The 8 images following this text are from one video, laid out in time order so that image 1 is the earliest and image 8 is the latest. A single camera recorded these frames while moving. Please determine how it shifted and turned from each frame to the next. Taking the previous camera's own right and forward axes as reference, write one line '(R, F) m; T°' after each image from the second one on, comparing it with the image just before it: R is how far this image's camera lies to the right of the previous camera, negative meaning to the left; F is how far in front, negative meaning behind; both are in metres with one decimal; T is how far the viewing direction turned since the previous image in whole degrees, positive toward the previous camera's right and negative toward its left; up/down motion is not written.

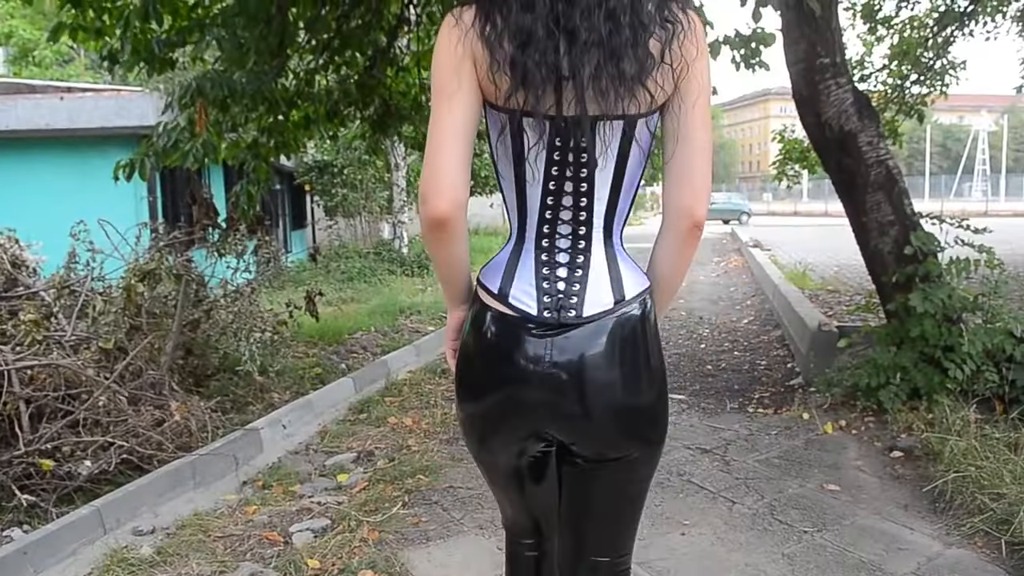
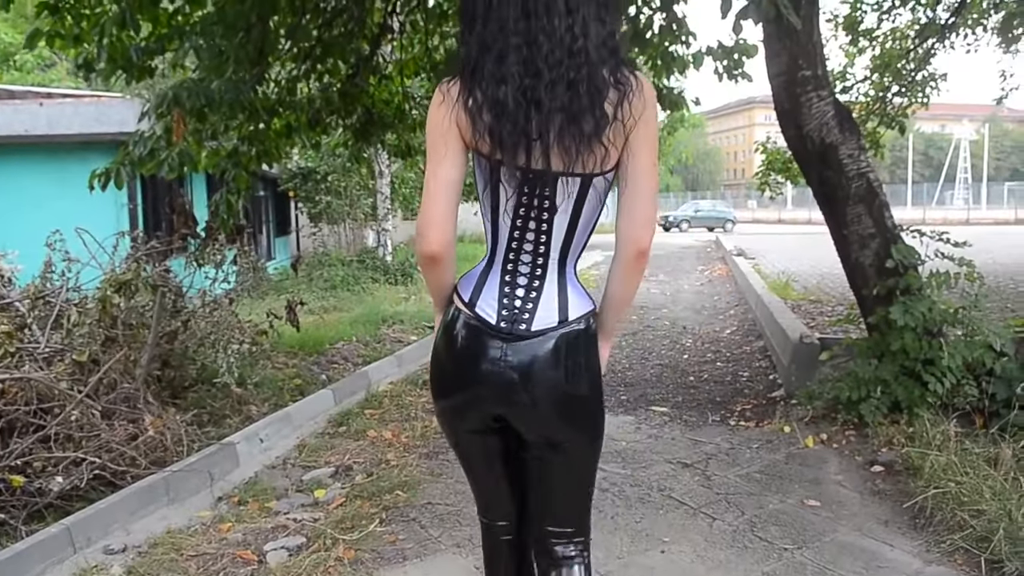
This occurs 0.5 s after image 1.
(0.0, 0.0) m; +1°
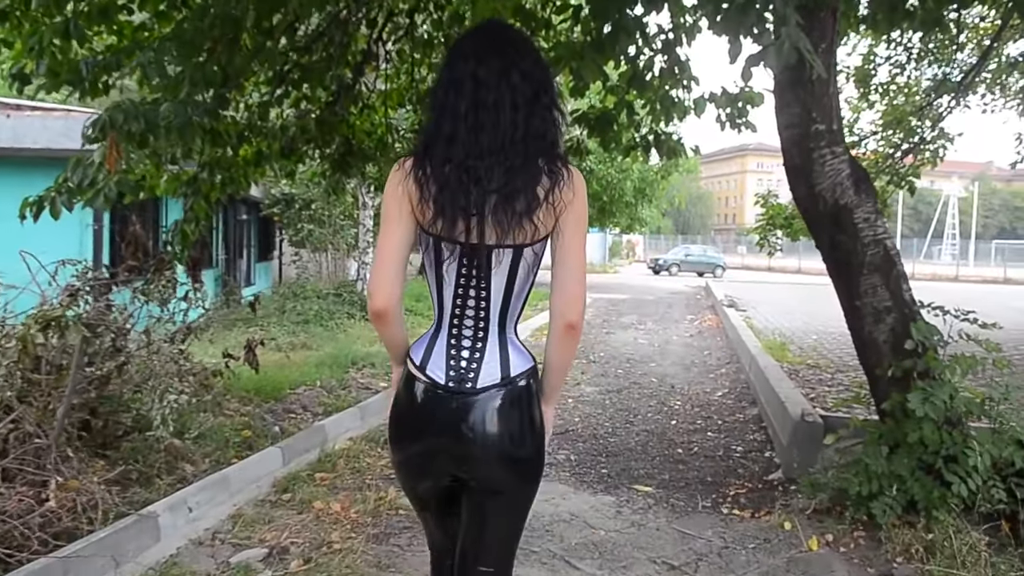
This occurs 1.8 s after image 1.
(+0.1, +0.5) m; +1°
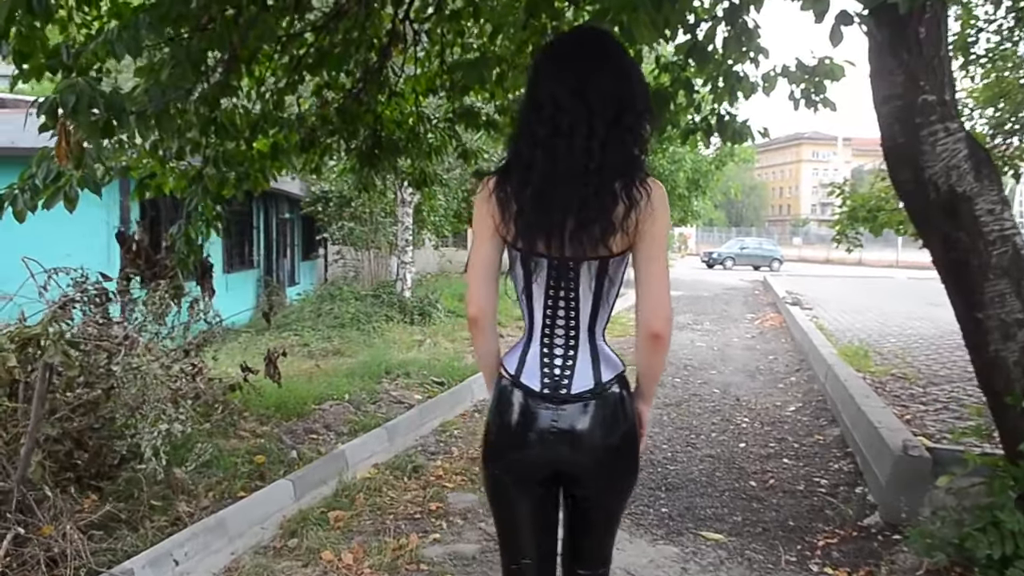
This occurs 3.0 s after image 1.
(0.0, +0.7) m; -4°
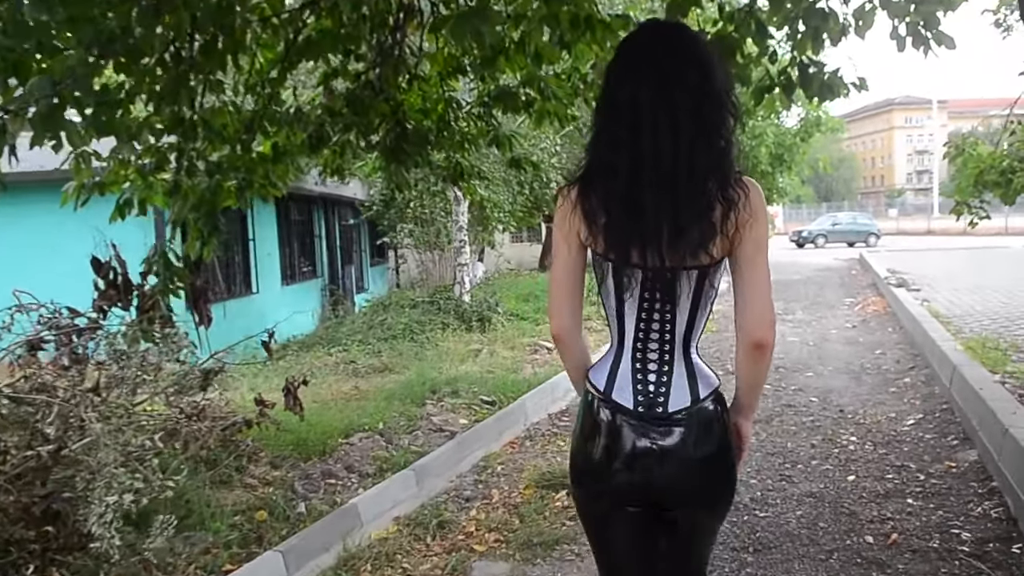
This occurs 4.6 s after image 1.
(+0.3, +0.9) m; -6°
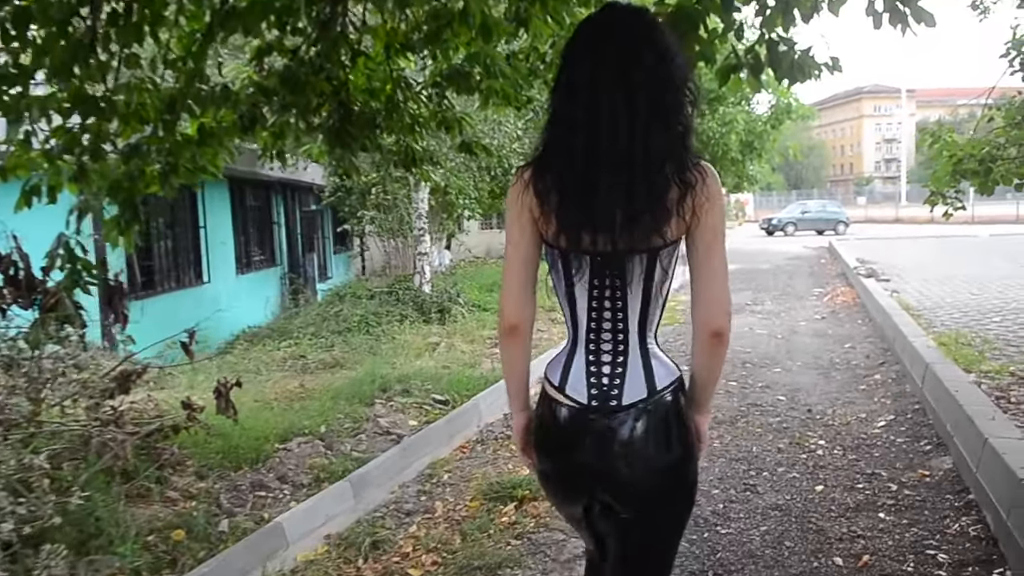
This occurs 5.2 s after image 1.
(+0.1, +0.4) m; +2°
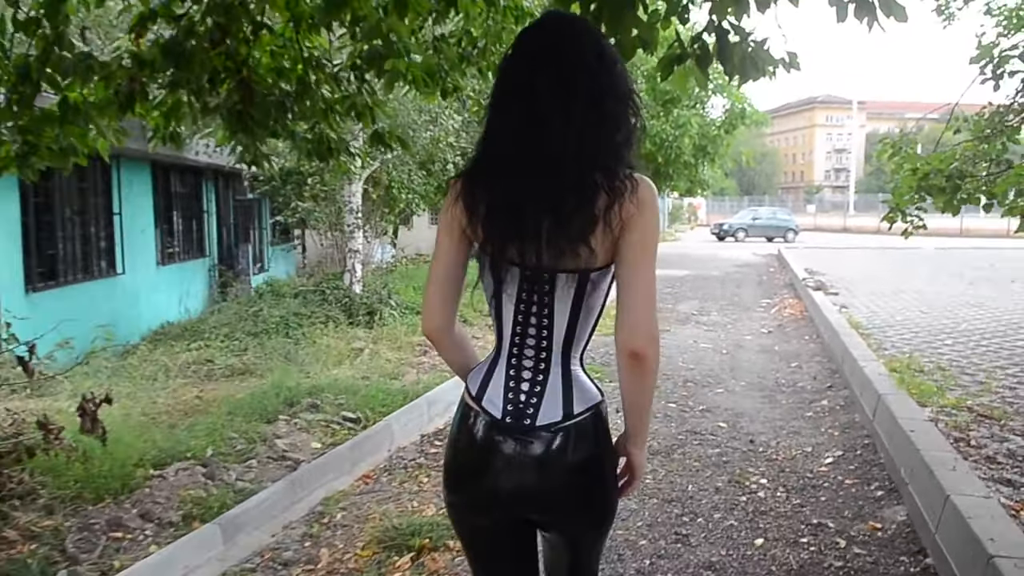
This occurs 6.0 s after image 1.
(+0.2, +0.6) m; +3°
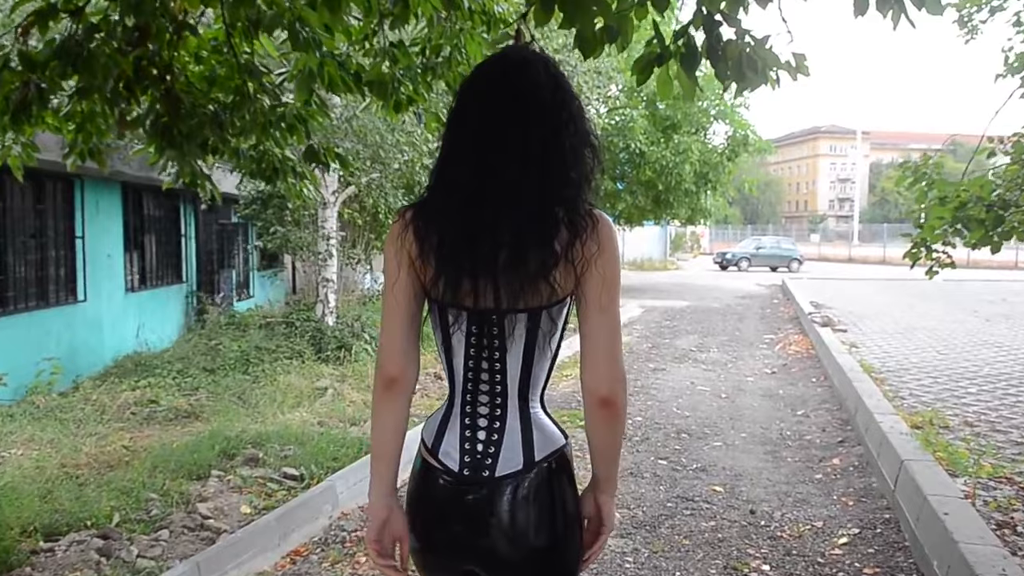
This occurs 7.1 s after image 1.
(+0.2, +0.7) m; 0°
